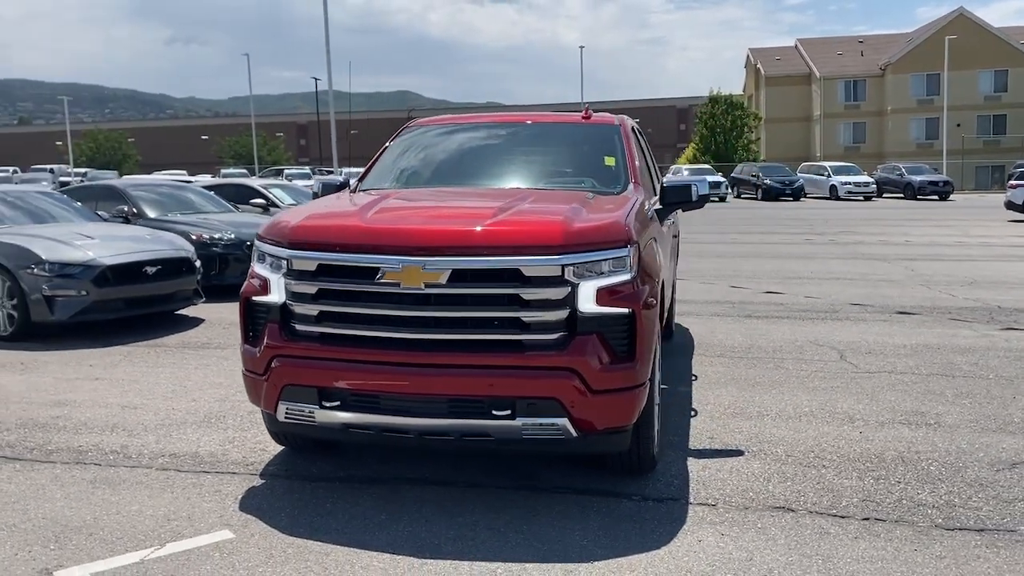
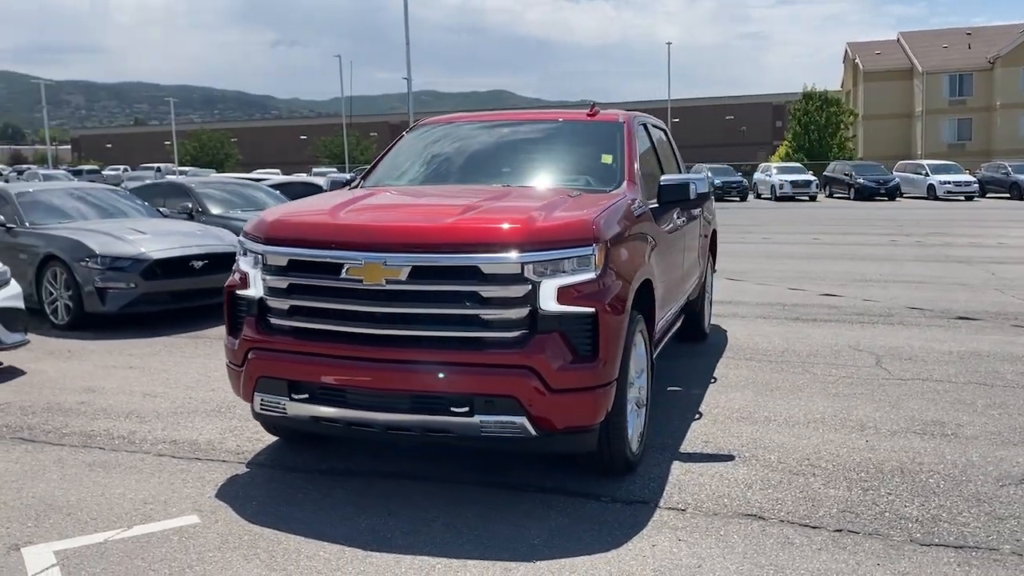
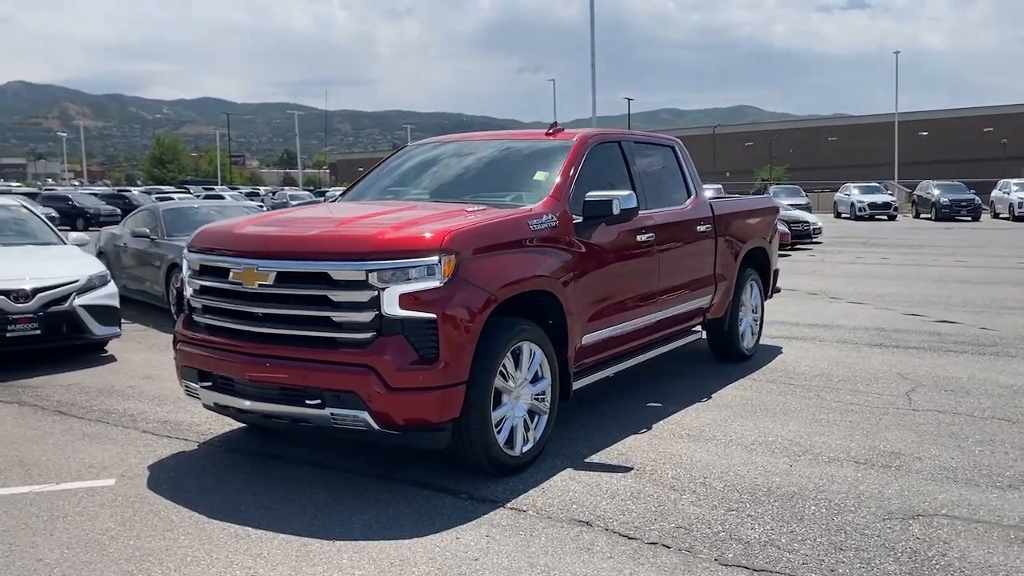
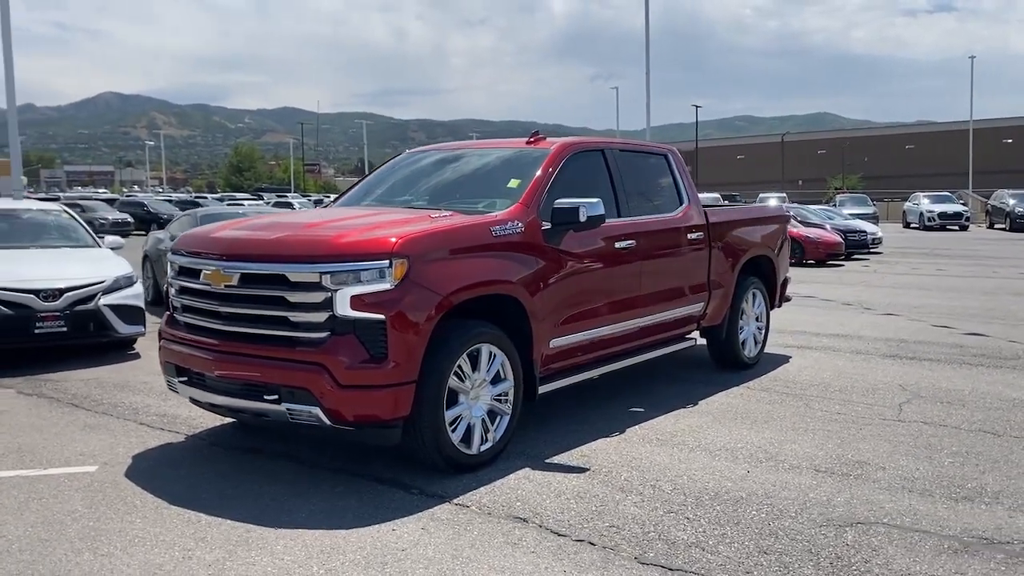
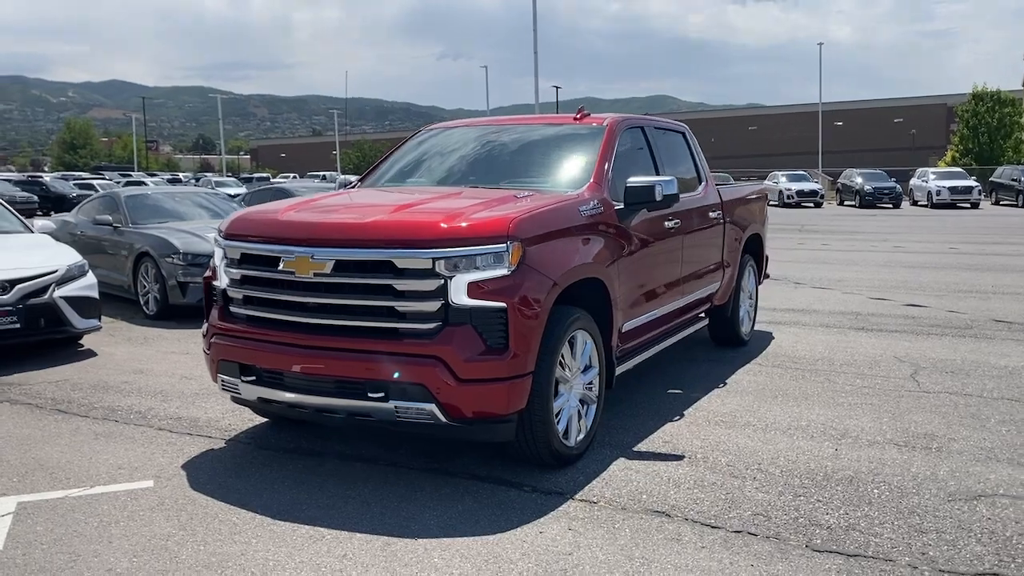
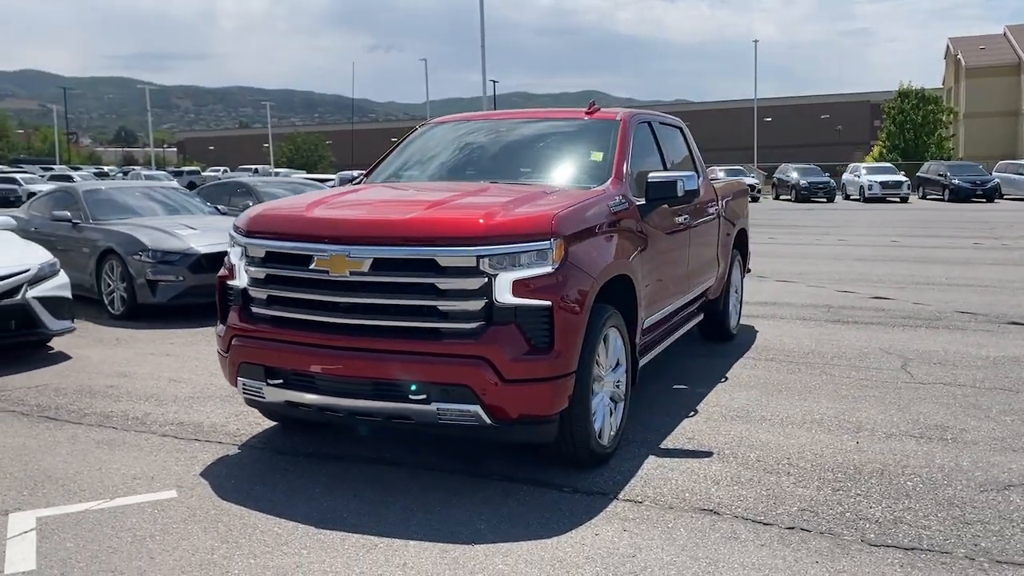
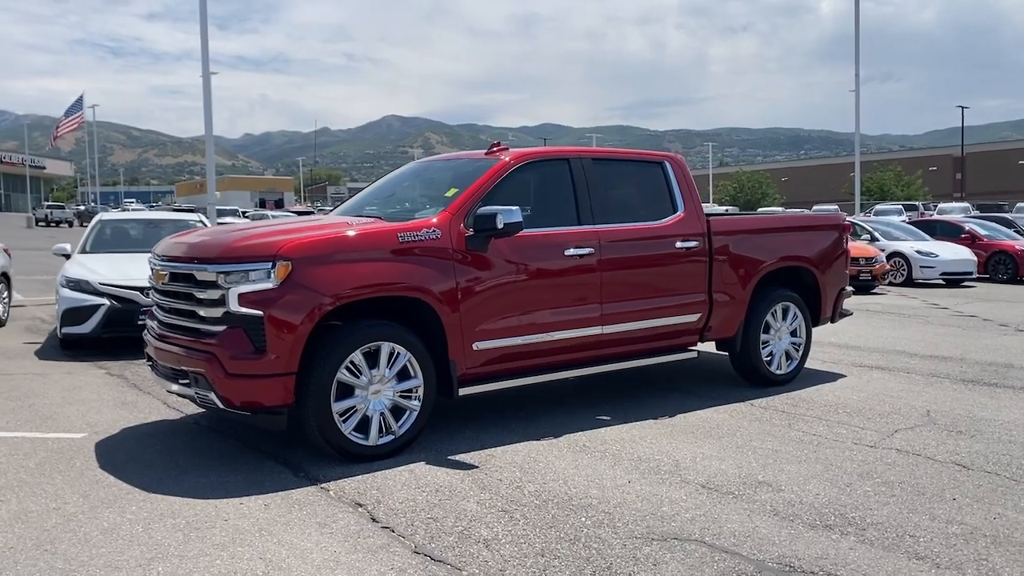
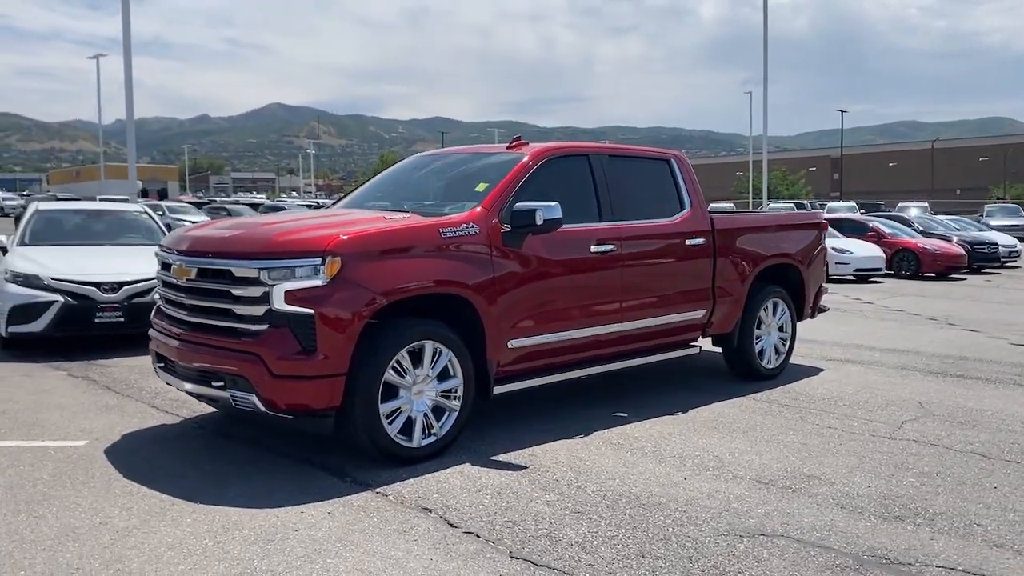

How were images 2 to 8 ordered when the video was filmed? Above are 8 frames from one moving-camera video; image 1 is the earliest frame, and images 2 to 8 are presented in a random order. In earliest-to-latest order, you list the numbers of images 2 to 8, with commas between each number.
2, 6, 5, 3, 4, 8, 7
